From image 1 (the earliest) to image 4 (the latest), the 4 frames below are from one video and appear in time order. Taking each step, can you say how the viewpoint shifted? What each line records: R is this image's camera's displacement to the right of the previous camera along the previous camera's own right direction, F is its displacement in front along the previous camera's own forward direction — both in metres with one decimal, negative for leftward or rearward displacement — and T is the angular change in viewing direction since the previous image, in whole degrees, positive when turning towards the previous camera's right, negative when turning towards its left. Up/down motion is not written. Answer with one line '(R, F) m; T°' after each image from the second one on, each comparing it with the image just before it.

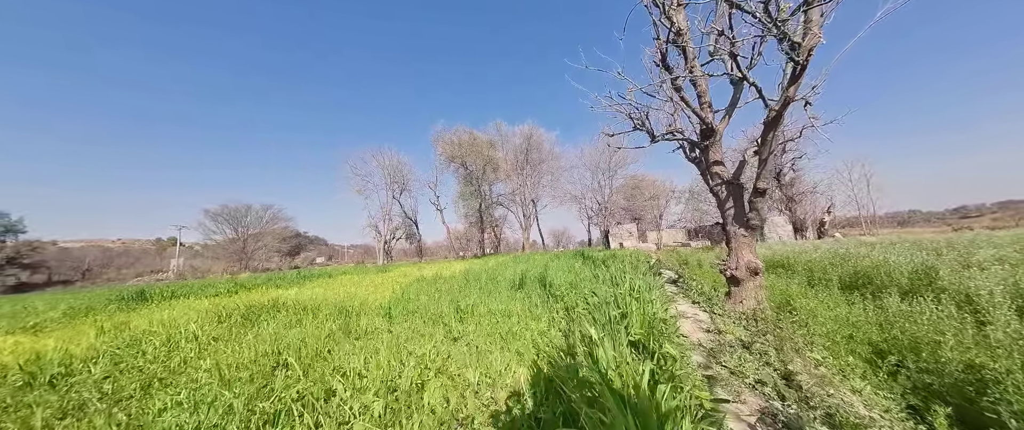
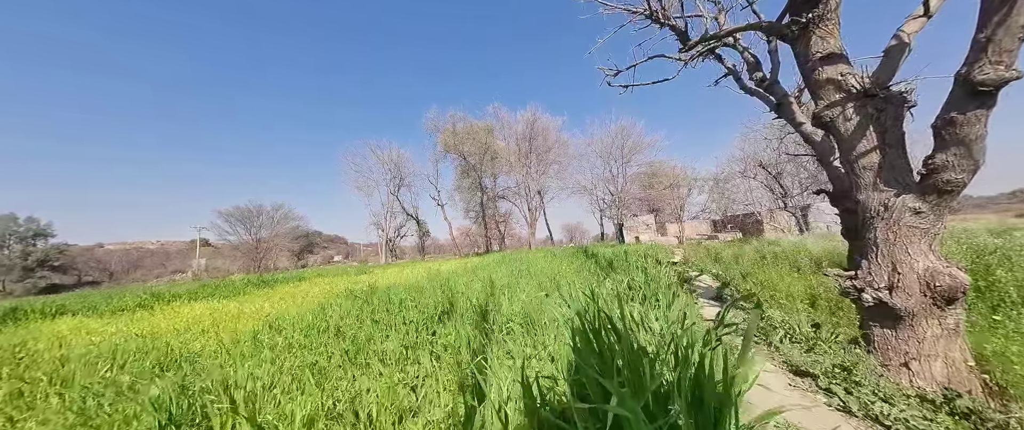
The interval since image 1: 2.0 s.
(+1.0, +2.6) m; -3°
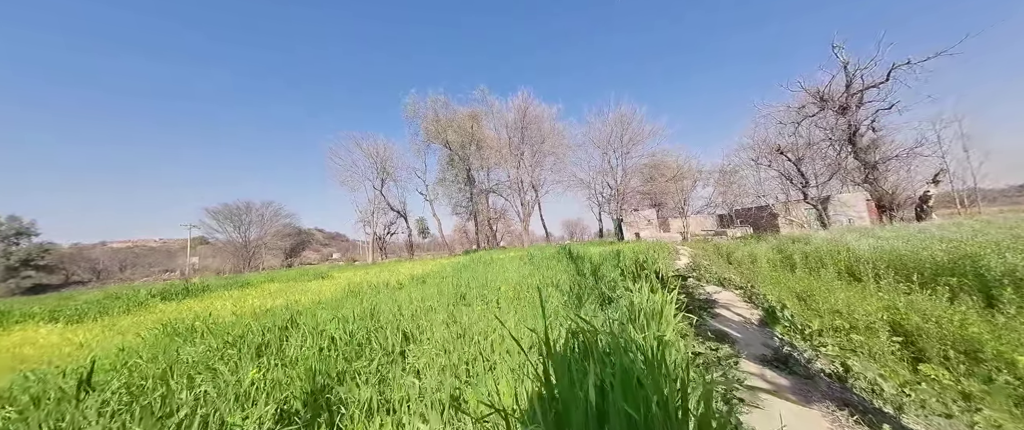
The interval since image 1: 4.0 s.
(+1.0, +2.1) m; 0°
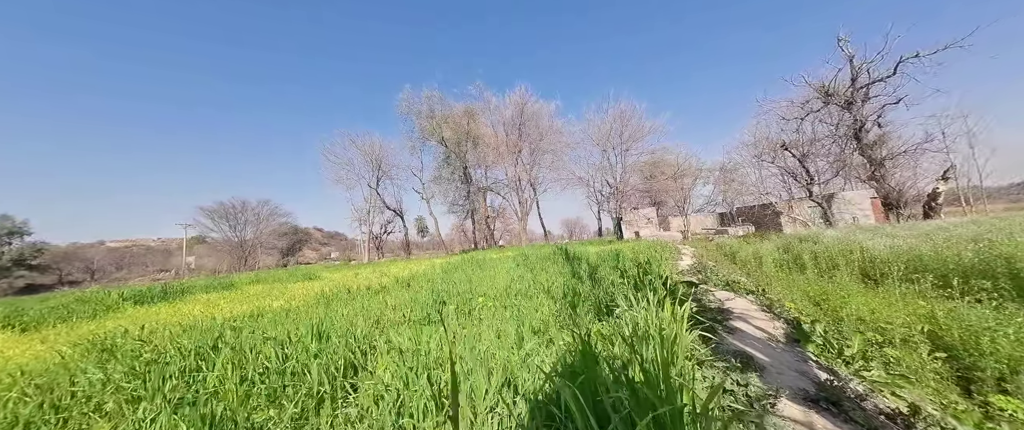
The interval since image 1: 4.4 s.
(+0.2, +0.5) m; 0°
